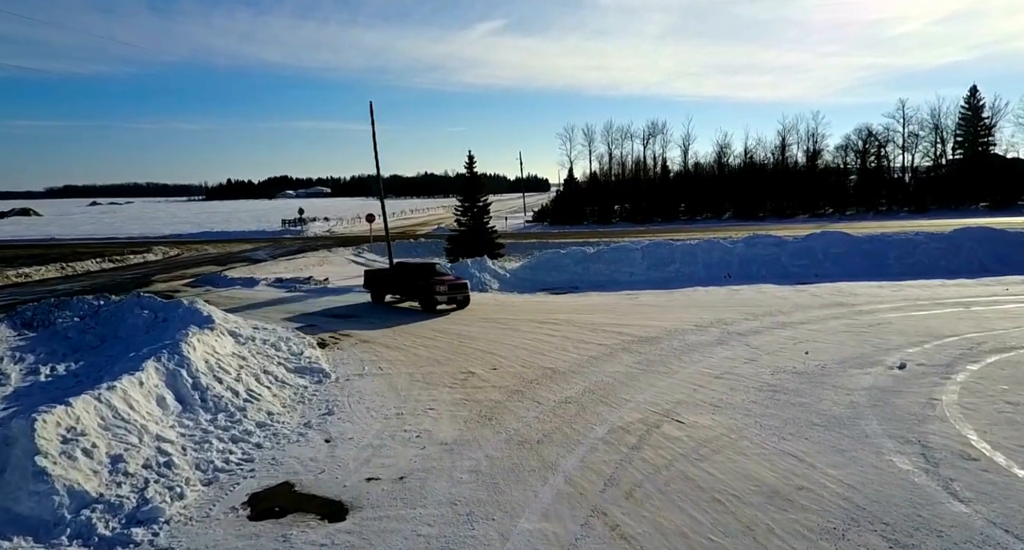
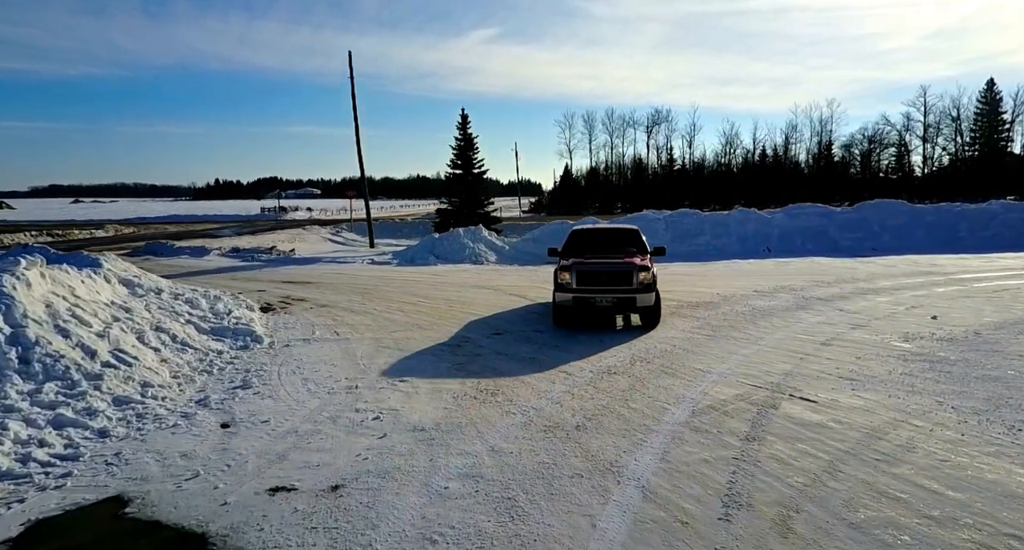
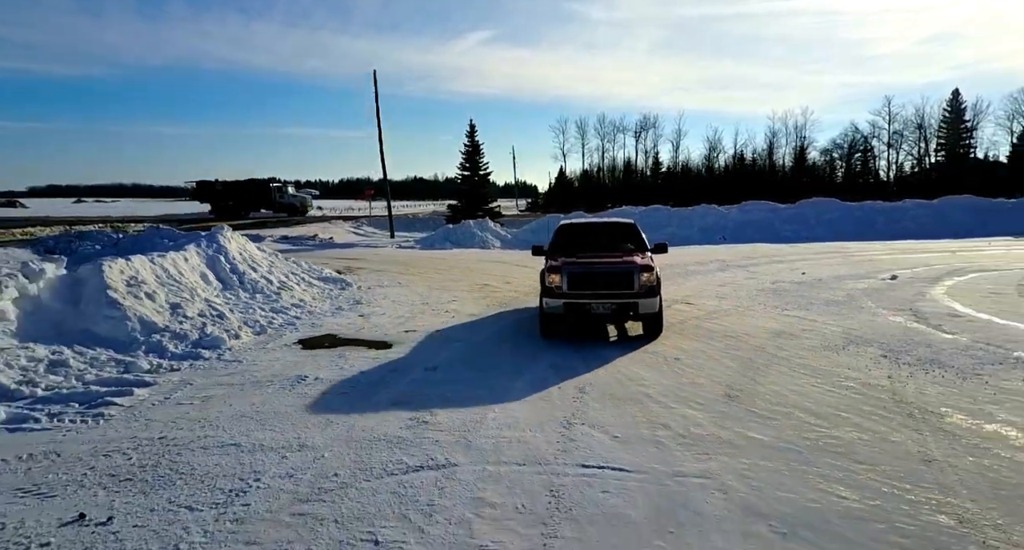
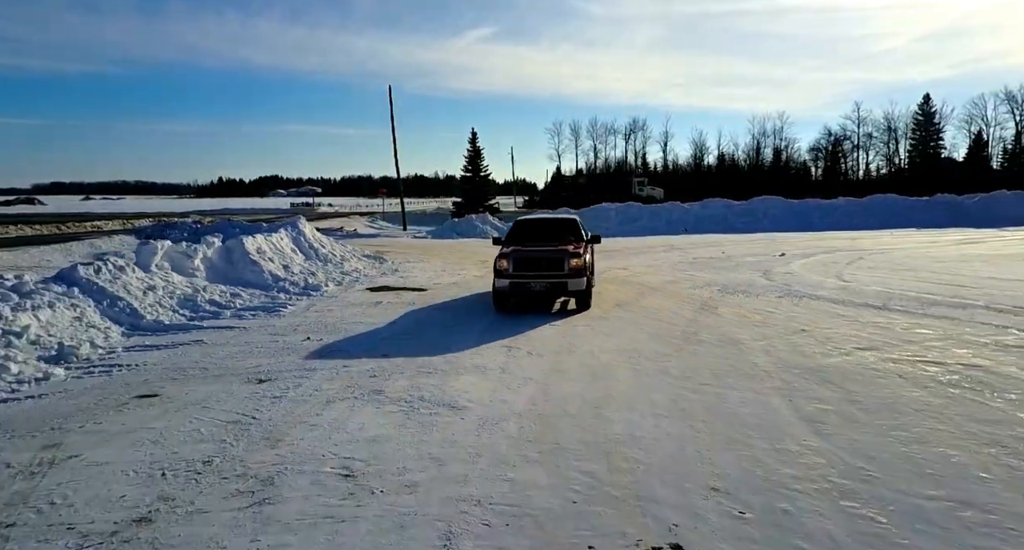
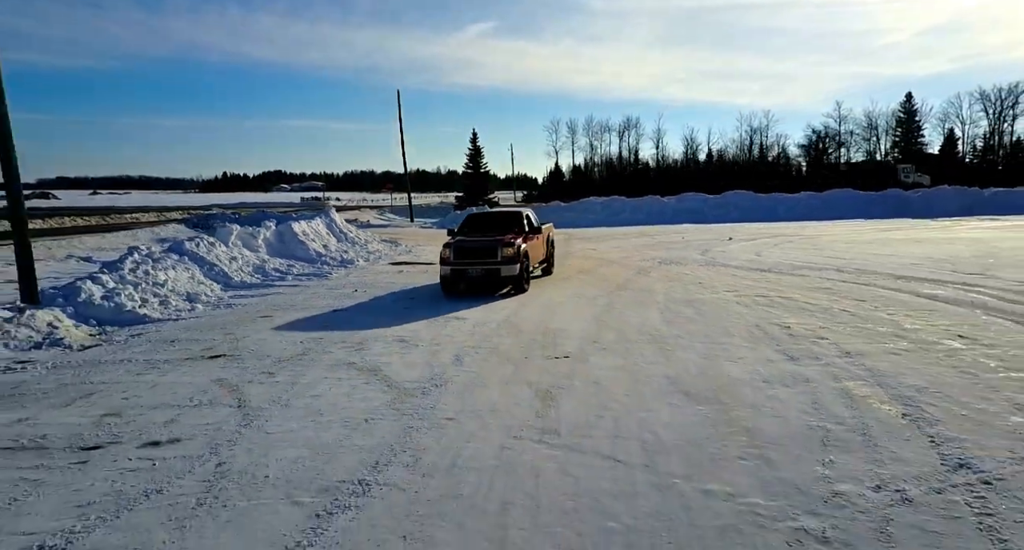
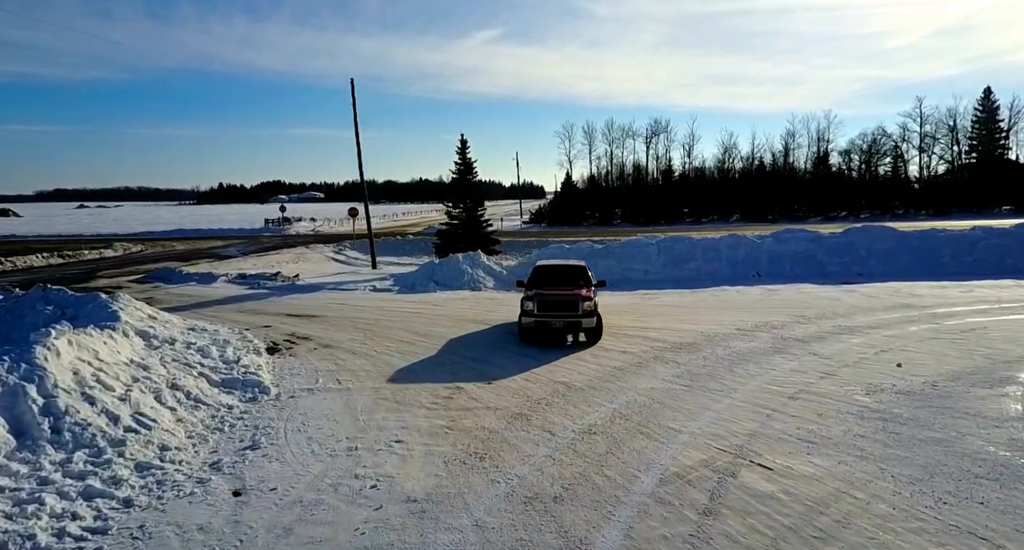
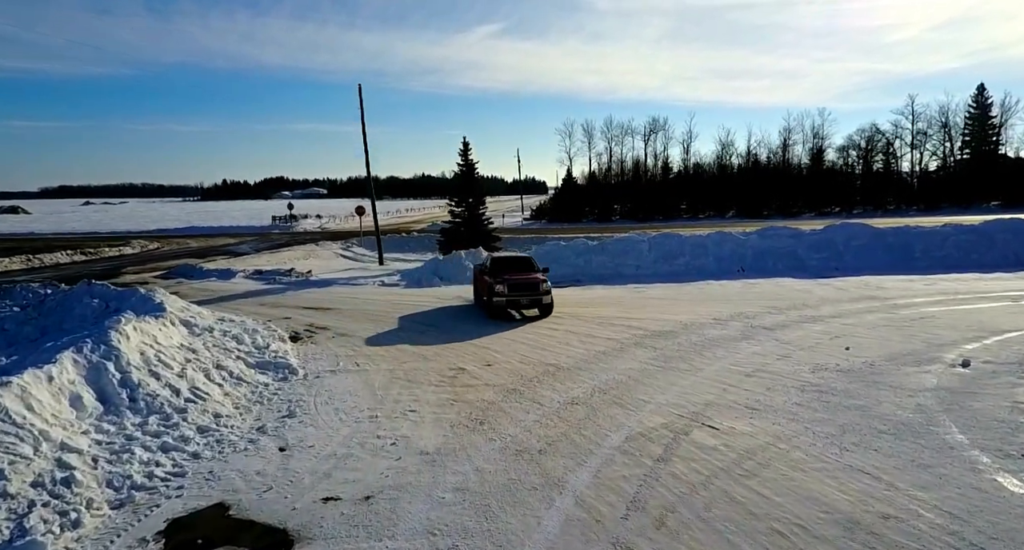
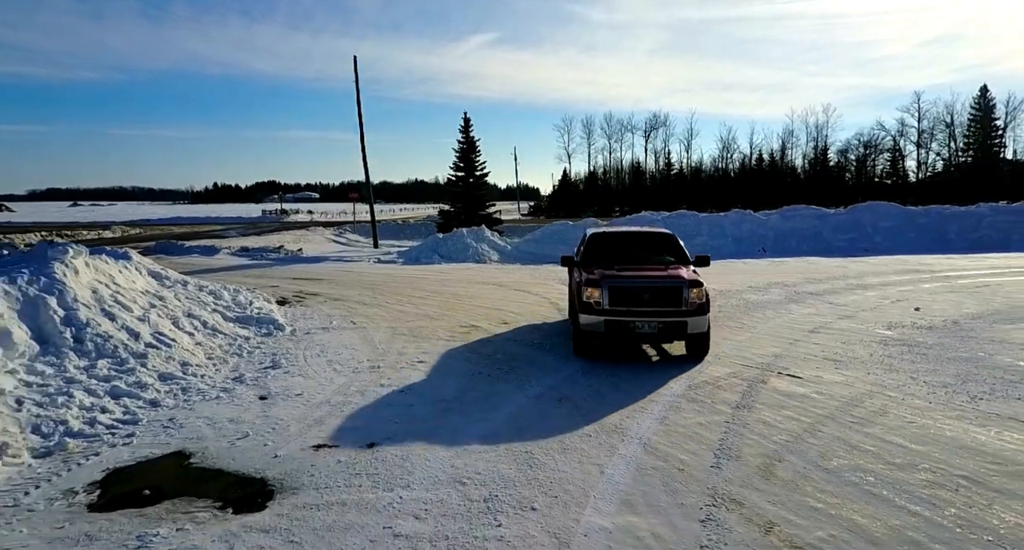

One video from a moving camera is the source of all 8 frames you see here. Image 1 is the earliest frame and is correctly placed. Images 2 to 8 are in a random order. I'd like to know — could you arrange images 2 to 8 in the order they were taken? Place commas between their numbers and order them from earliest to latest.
7, 6, 2, 8, 3, 4, 5
